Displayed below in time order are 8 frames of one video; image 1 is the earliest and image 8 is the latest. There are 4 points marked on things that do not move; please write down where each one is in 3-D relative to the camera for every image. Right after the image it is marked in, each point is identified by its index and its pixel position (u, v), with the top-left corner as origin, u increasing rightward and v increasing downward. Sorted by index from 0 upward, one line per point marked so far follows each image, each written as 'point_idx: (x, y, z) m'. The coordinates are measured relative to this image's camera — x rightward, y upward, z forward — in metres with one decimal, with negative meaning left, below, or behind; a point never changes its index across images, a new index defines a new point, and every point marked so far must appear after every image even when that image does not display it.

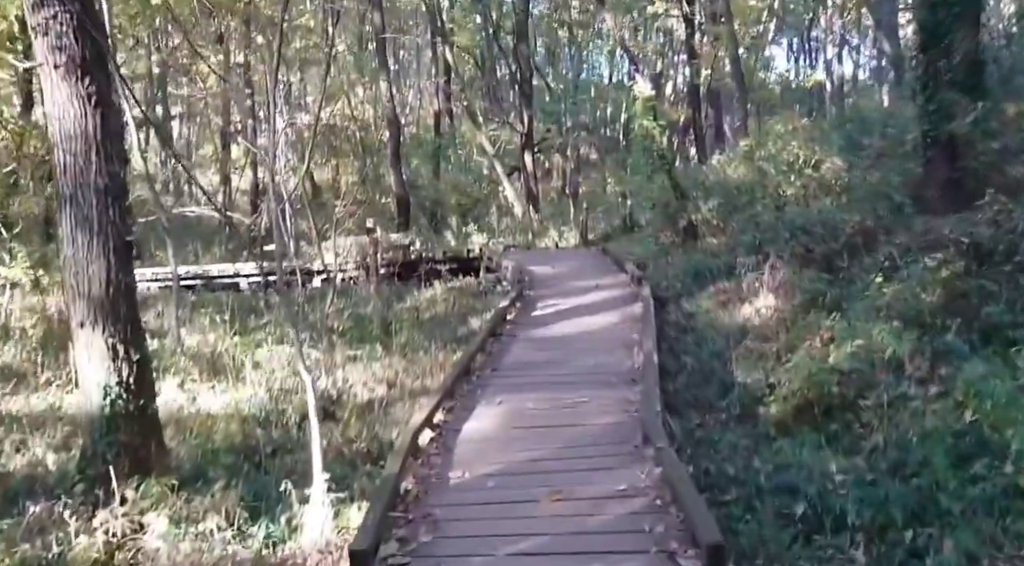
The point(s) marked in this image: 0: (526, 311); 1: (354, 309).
0: (+0.2, -0.3, +11.4) m
1: (-2.5, -0.5, +15.0) m
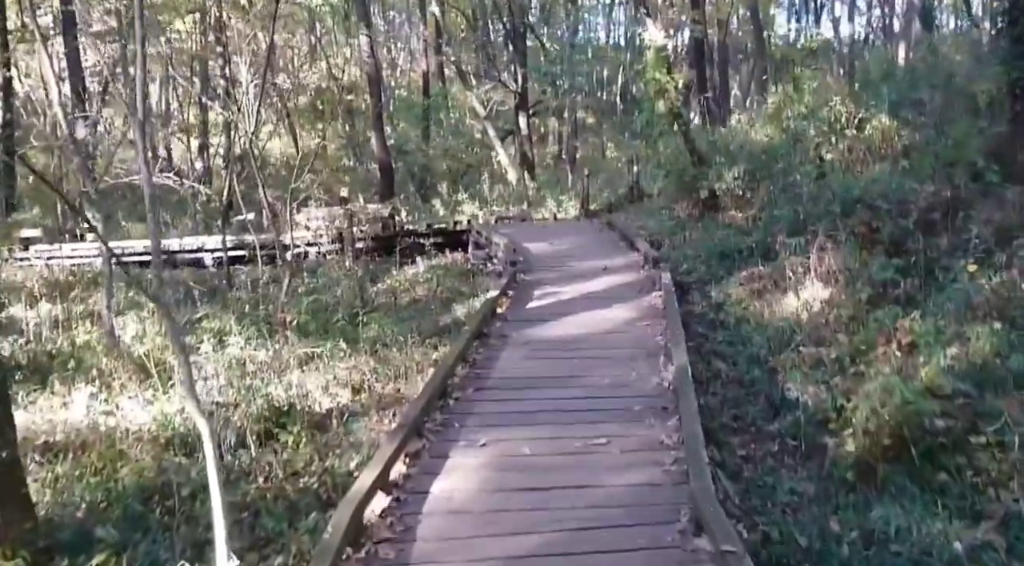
0: (+0.1, -0.2, +9.4) m
1: (-2.6, -0.2, +13.0) m
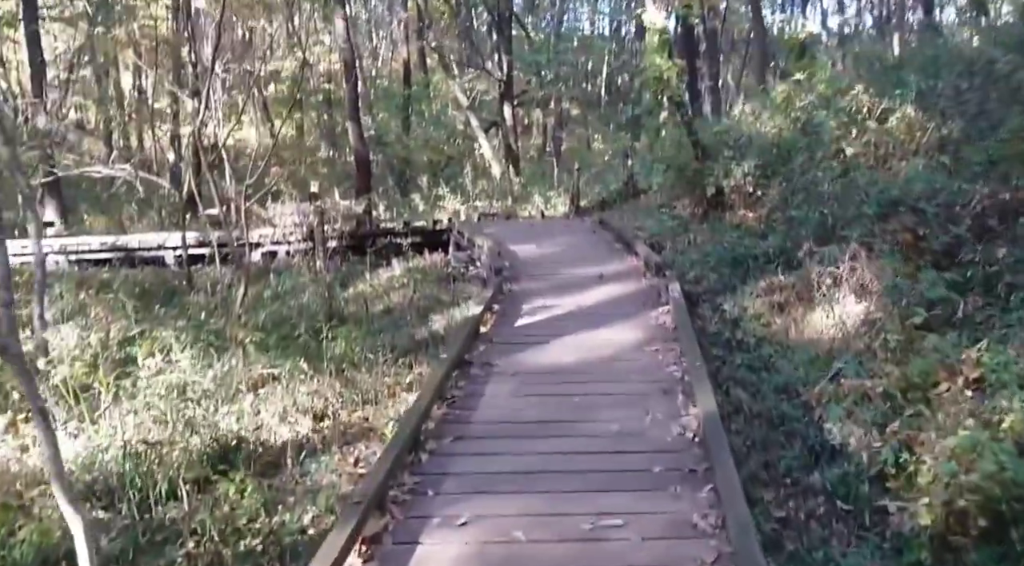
0: (0.0, -0.3, +8.2) m
1: (-2.8, -0.3, +11.7) m
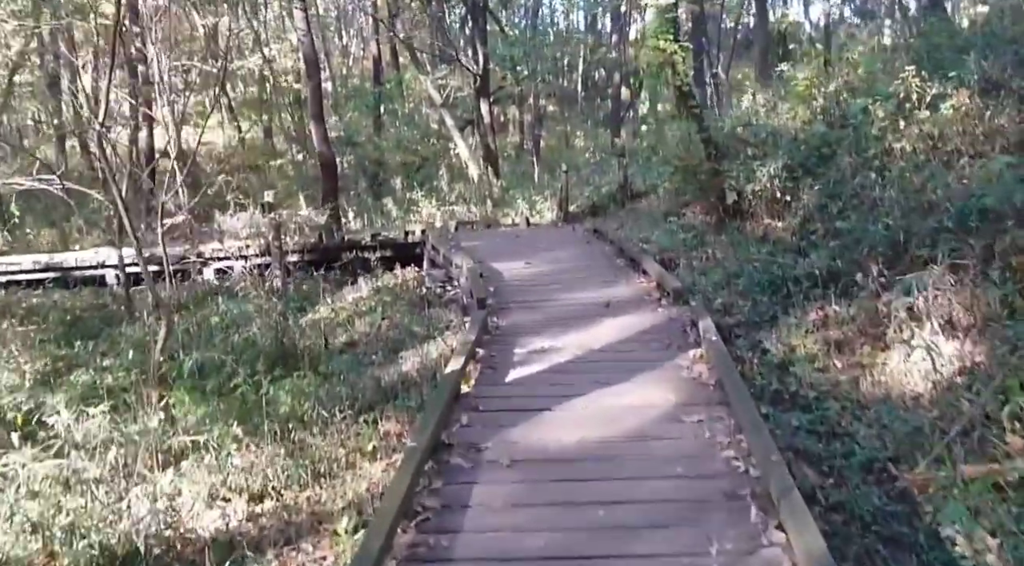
0: (-0.1, -0.6, +6.4) m
1: (-2.9, -0.6, +9.8) m
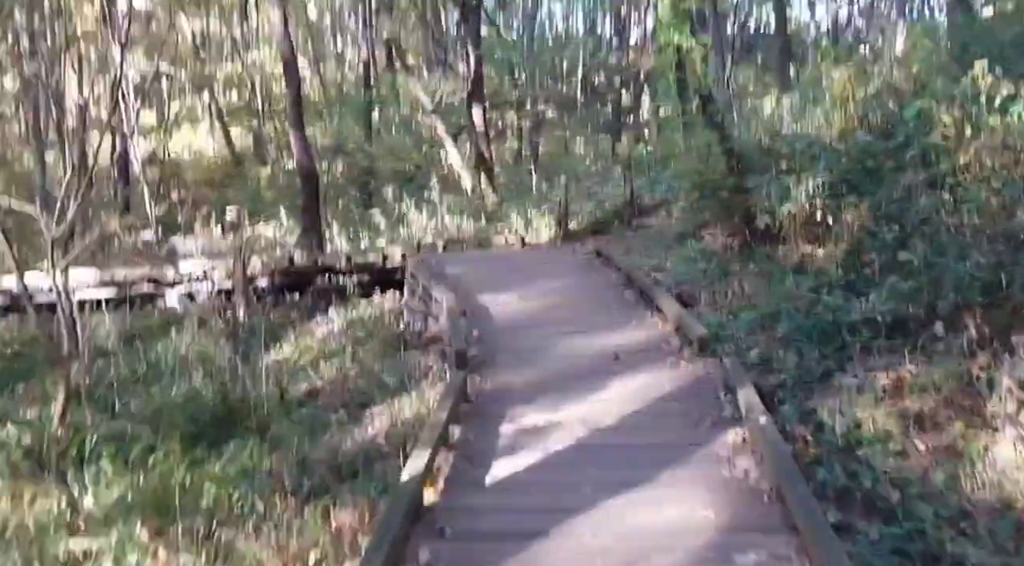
0: (-0.2, -0.9, +4.8) m
1: (-3.0, -0.9, +8.3) m
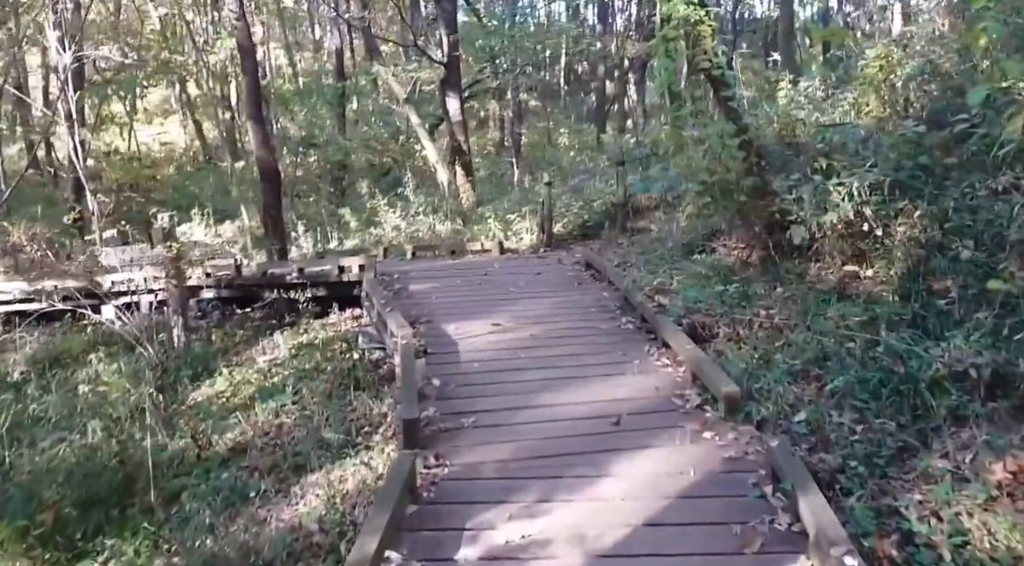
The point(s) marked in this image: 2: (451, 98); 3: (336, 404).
0: (-0.3, -1.1, +3.3) m
1: (-3.2, -1.2, +6.7) m
2: (-1.1, +3.5, +17.6) m
3: (-1.3, -0.9, +7.1) m
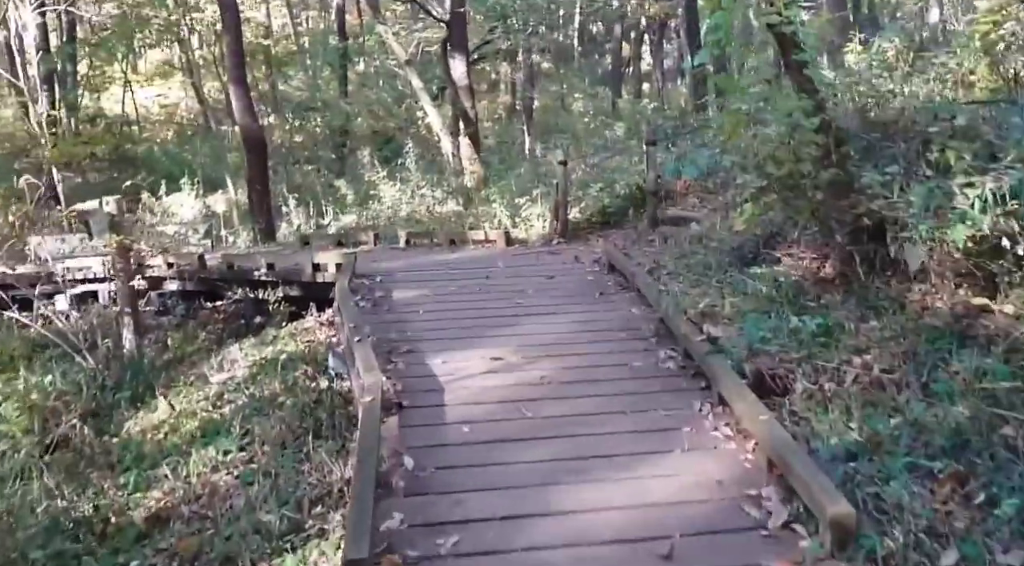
0: (-0.3, -1.4, +1.6) m
1: (-3.2, -1.3, +5.1) m
2: (-0.9, +3.8, +15.9) m
3: (-1.3, -1.0, +5.5) m
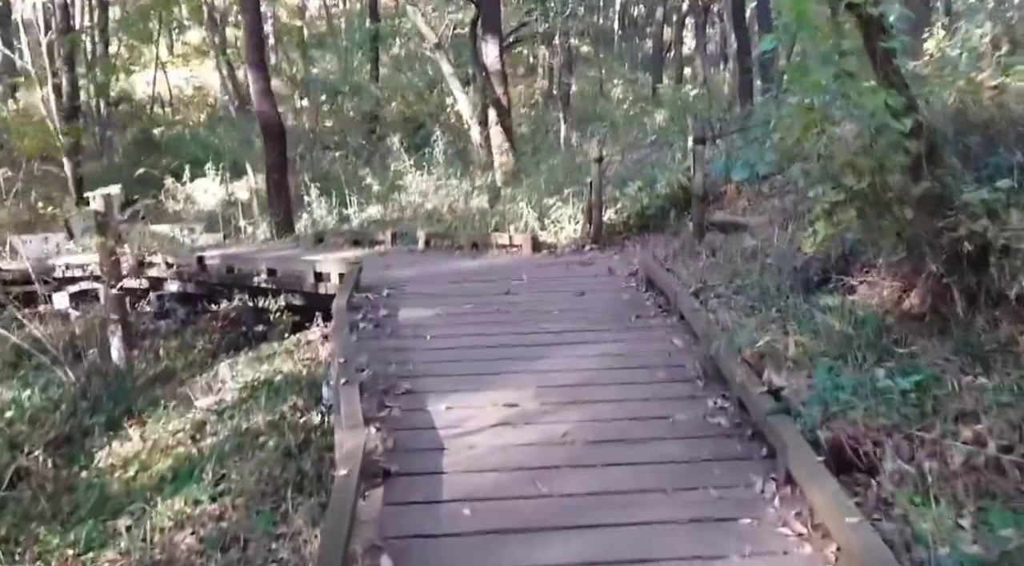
0: (-0.4, -1.6, +0.7) m
1: (-3.1, -1.4, +4.3) m
2: (-0.4, +3.8, +14.9) m
3: (-1.2, -1.2, +4.6) m
